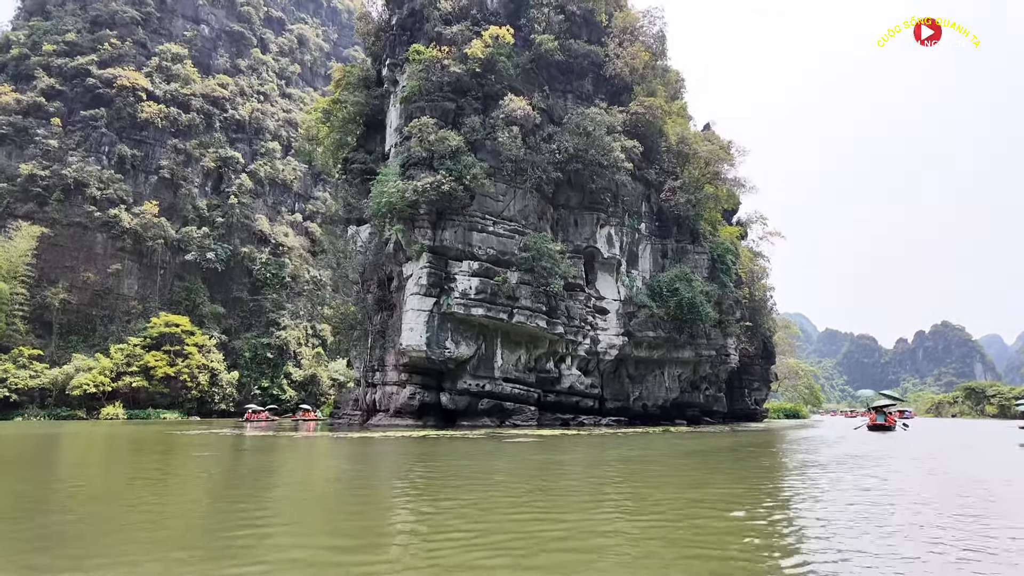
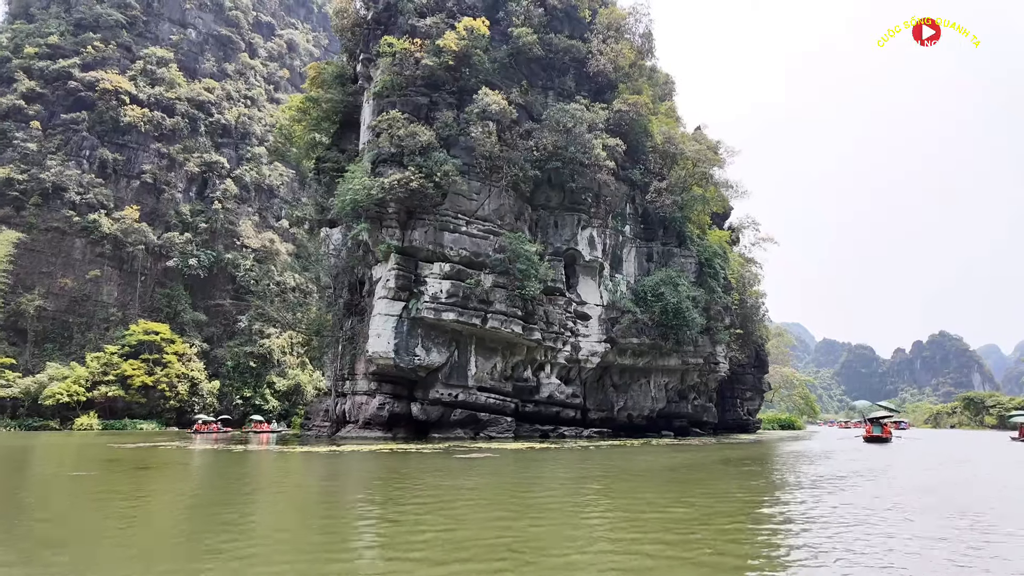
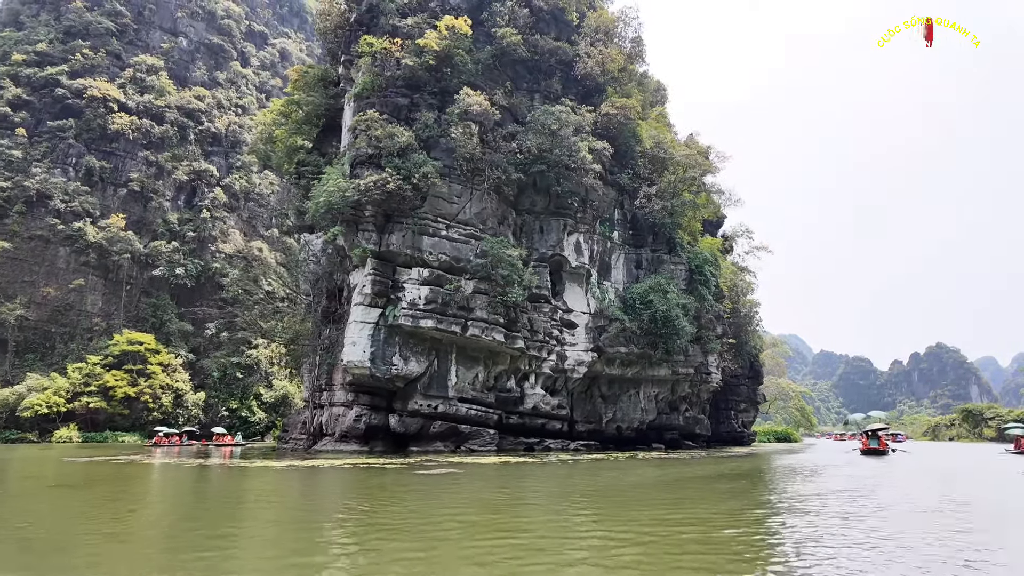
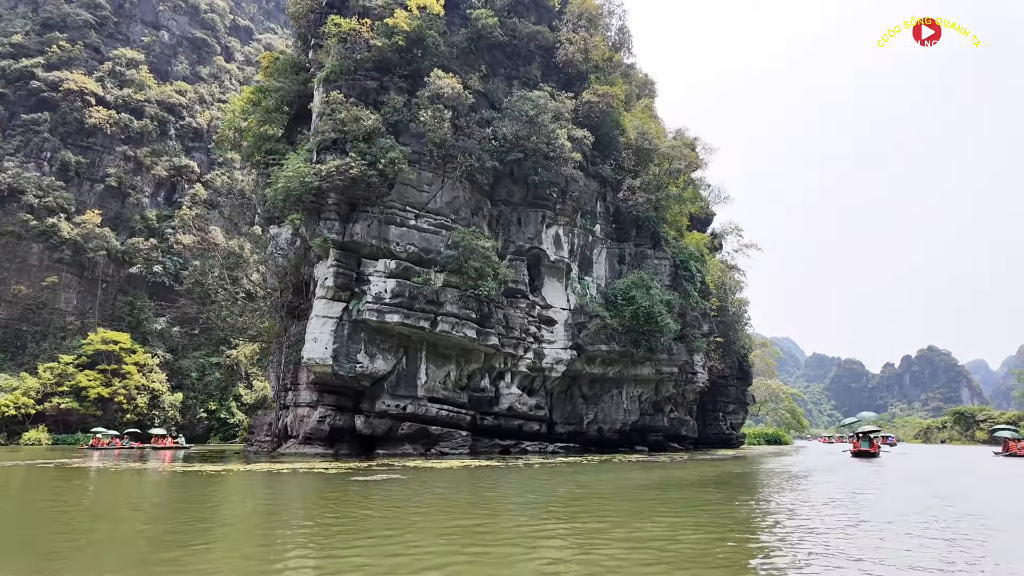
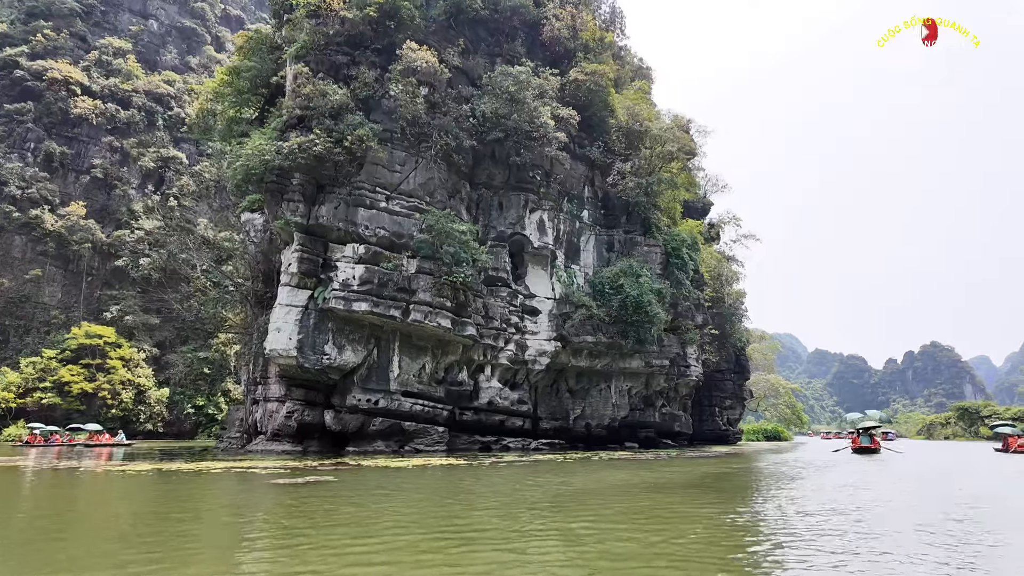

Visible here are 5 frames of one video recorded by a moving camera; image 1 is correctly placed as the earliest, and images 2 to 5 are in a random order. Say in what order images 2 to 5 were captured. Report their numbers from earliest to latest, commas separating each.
2, 3, 4, 5
